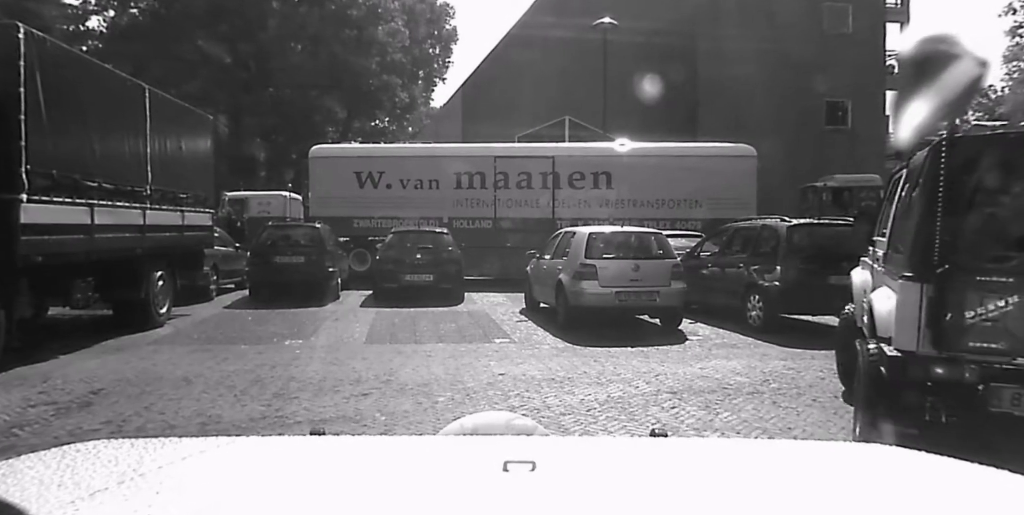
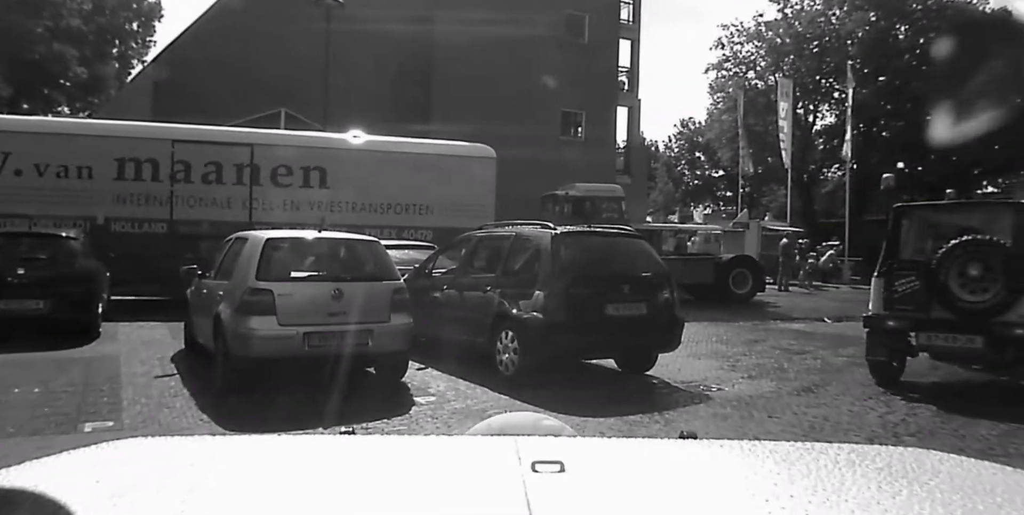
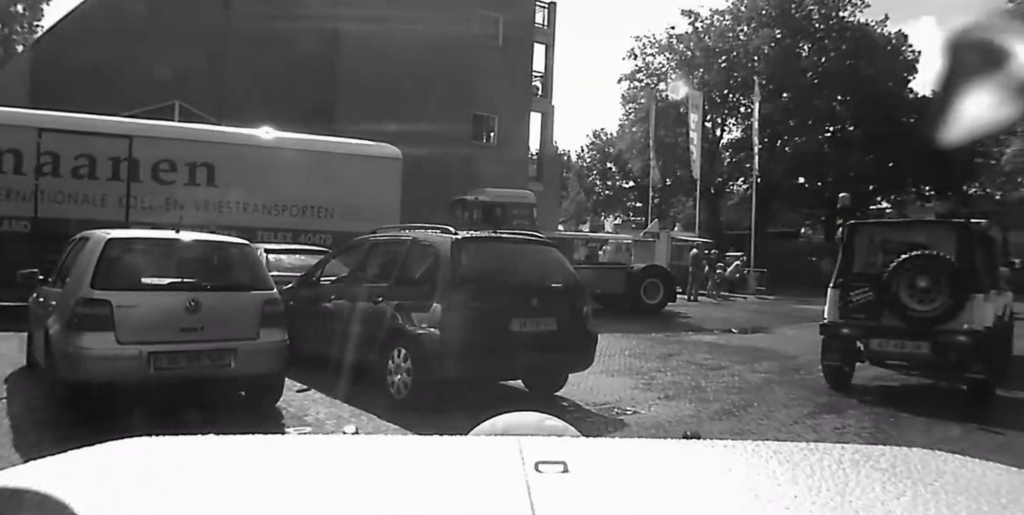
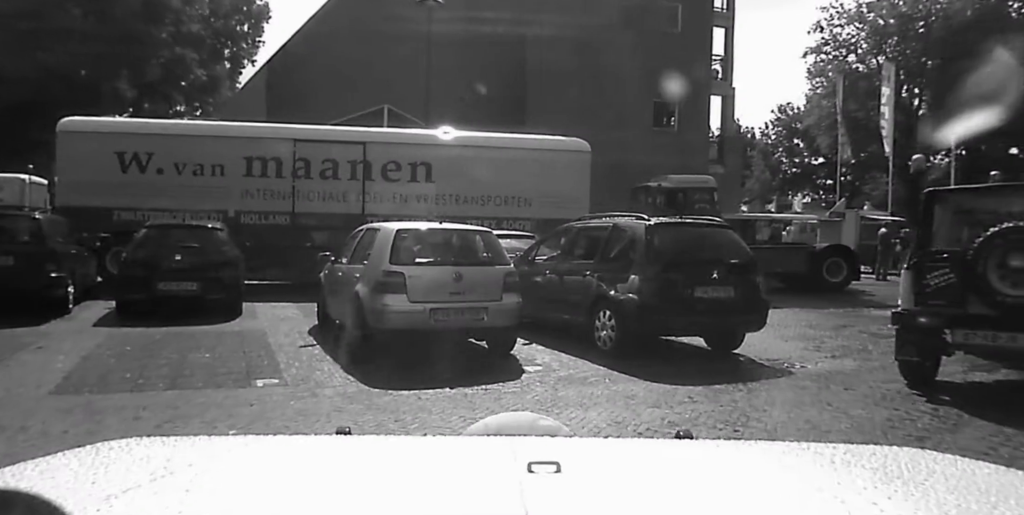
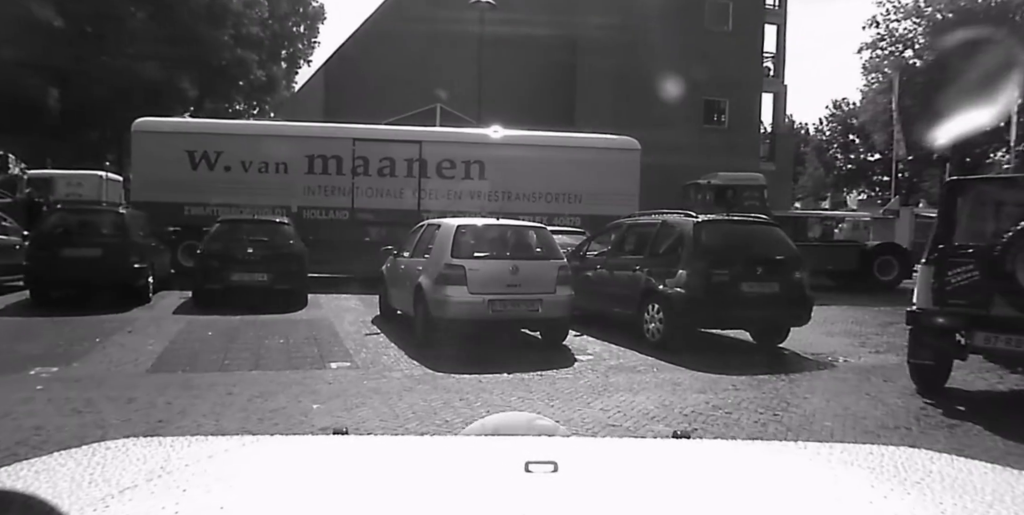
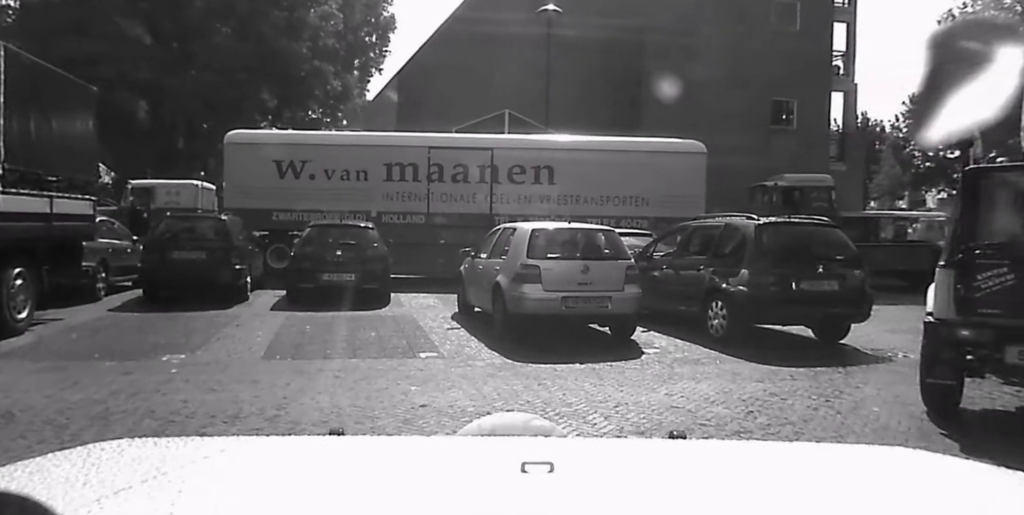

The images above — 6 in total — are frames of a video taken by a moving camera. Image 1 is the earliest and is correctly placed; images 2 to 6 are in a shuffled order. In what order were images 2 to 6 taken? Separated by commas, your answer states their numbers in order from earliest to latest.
6, 5, 4, 2, 3
